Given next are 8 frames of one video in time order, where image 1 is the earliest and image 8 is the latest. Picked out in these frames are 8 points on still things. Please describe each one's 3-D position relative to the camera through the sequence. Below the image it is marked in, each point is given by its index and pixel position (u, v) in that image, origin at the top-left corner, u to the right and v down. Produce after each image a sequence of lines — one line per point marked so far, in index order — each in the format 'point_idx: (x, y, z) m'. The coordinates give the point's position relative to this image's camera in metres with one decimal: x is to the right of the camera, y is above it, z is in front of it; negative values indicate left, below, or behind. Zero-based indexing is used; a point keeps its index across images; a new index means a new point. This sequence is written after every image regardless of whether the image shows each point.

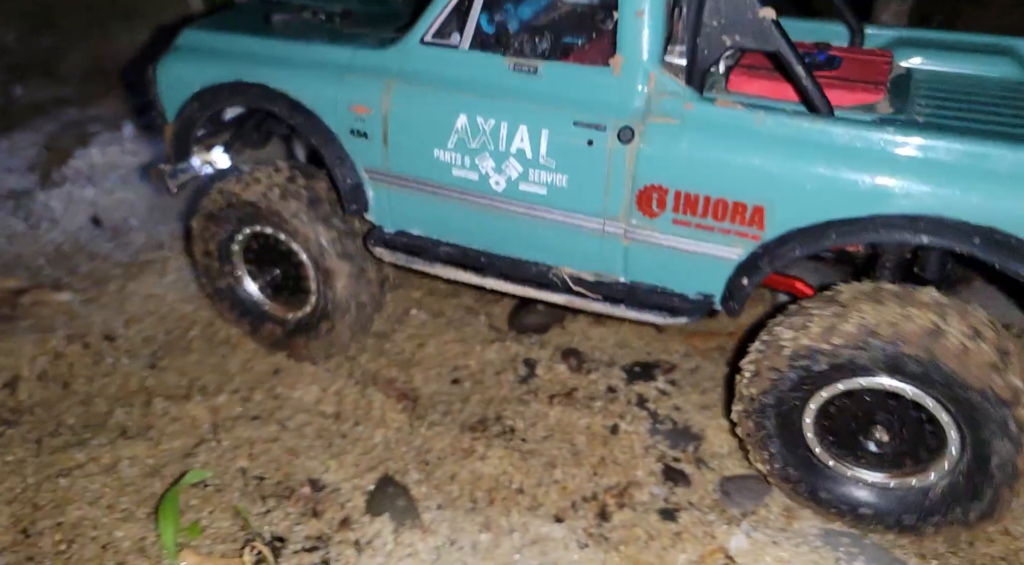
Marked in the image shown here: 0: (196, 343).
0: (-1.3, -0.2, +3.2) m
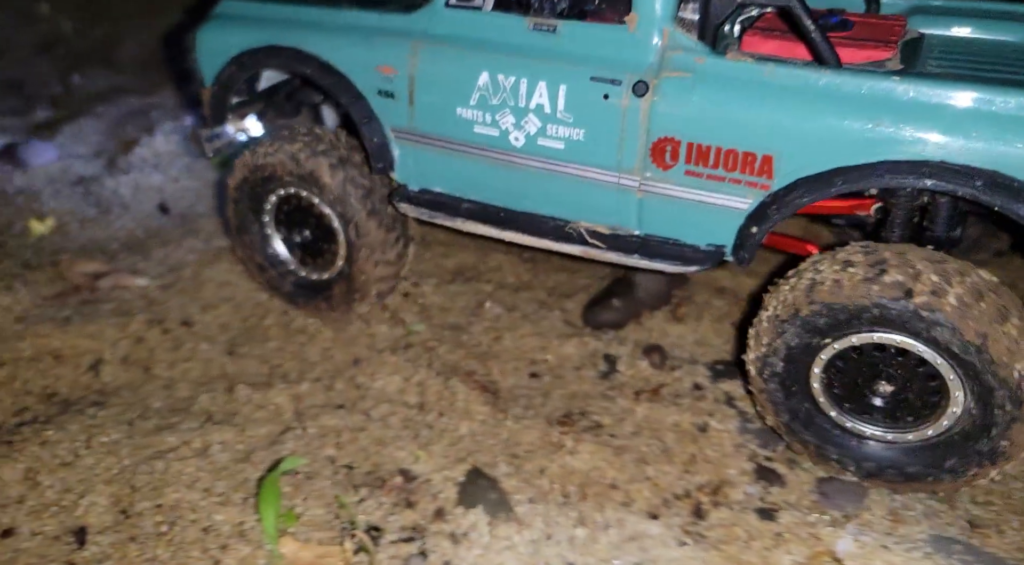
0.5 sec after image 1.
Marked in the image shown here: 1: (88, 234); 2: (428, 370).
0: (-1.0, -0.2, +3.2) m
1: (-2.1, +0.2, +3.9) m
2: (-0.3, -0.3, +2.9) m
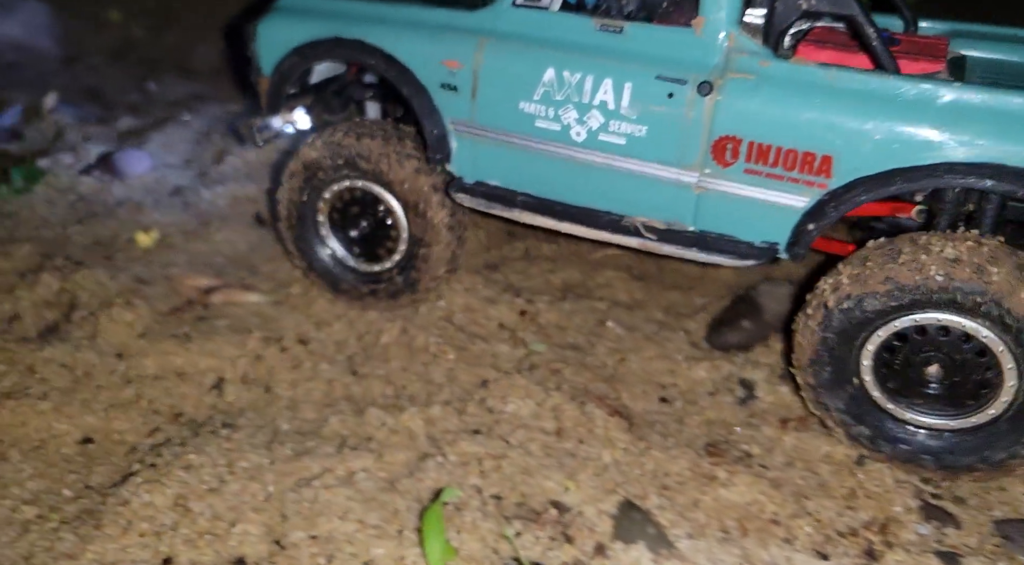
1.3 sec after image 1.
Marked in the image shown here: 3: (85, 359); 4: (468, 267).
0: (-0.5, -0.3, +3.1) m
1: (-1.6, +0.2, +3.9) m
2: (+0.2, -0.4, +2.9) m
3: (-1.6, -0.3, +2.9) m
4: (-0.2, +0.1, +3.7) m
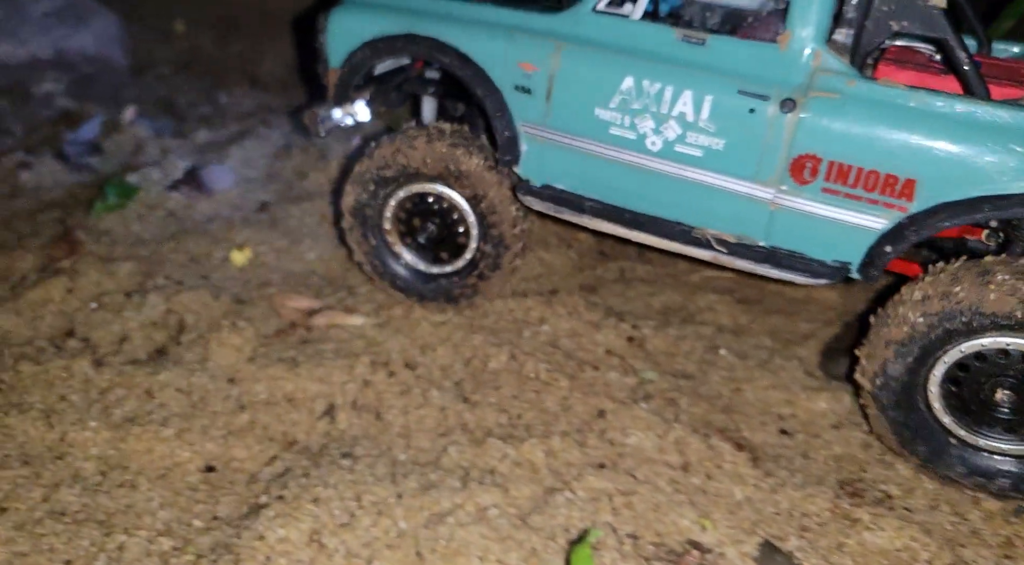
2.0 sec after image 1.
0: (0.0, -0.4, +3.1) m
1: (-1.1, +0.1, +3.9) m
2: (+0.6, -0.5, +2.8) m
3: (-1.2, -0.4, +2.9) m
4: (+0.3, 0.0, +3.6) m
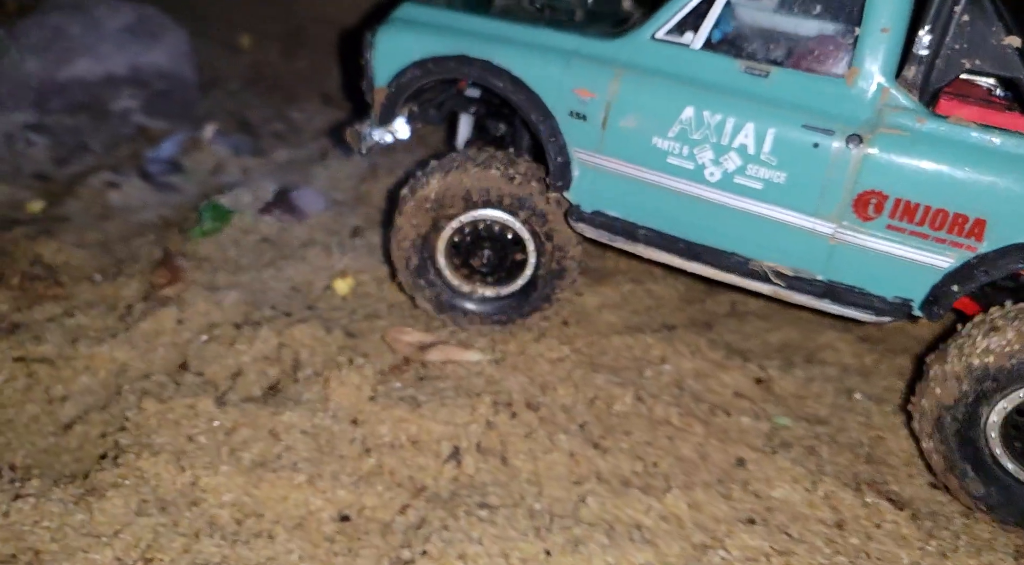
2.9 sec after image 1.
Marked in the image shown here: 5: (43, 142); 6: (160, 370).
0: (+0.5, -0.5, +3.0) m
1: (-0.6, -0.1, +3.8) m
2: (+1.1, -0.7, +2.7) m
3: (-0.7, -0.5, +2.8) m
4: (+0.8, -0.2, +3.5) m
5: (-3.6, +1.1, +5.8) m
6: (-1.4, -0.4, +3.1) m
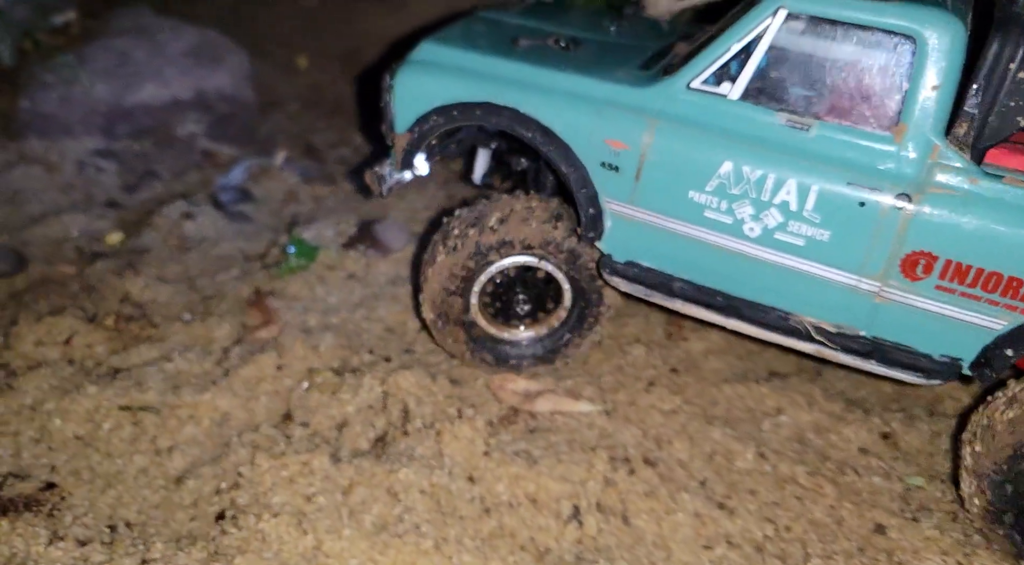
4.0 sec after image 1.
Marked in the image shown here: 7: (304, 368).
0: (+0.9, -0.7, +2.9) m
1: (-0.1, -0.3, +3.7) m
2: (+1.5, -0.9, +2.5) m
3: (-0.2, -0.7, +2.8) m
4: (+1.2, -0.4, +3.4) m
5: (-3.0, +0.9, +5.8) m
6: (-1.0, -0.6, +3.1) m
7: (-0.9, -0.4, +3.4) m
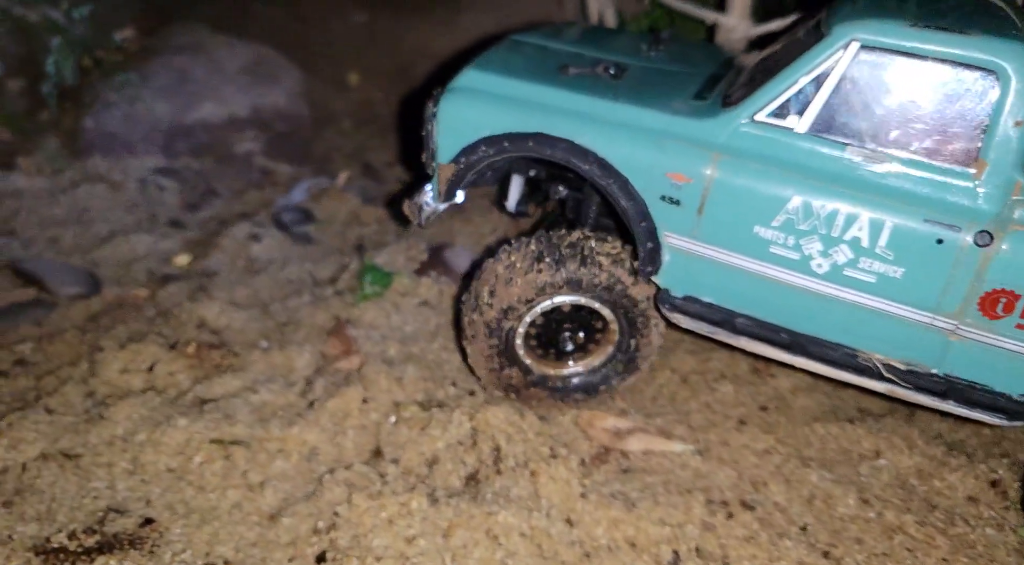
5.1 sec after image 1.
0: (+1.3, -0.9, +2.8) m
1: (+0.2, -0.4, +3.7) m
2: (+1.9, -1.0, +2.4) m
3: (+0.1, -0.9, +2.7) m
4: (+1.6, -0.6, +3.3) m
5: (-2.6, +0.7, +5.9) m
6: (-0.6, -0.7, +3.1) m
7: (-0.5, -0.5, +3.3) m
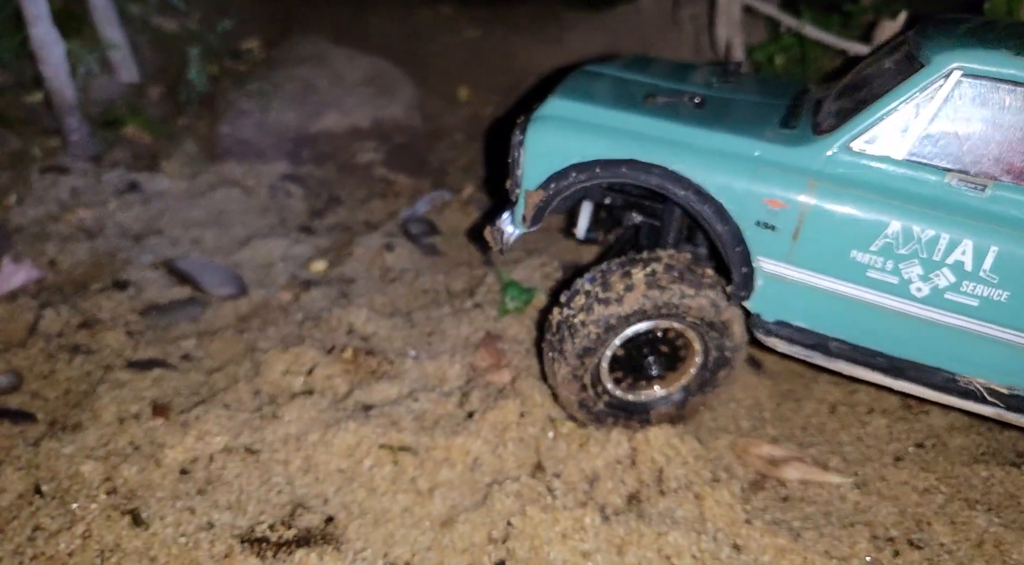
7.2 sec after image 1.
0: (+1.9, -1.0, +2.8) m
1: (+0.9, -0.5, +3.7) m
2: (+2.4, -1.2, +2.4) m
3: (+0.7, -1.0, +2.8) m
4: (+2.3, -0.7, +3.3) m
5: (-1.6, +0.7, +6.1) m
6: (0.0, -0.8, +3.2) m
7: (+0.1, -0.6, +3.4) m
